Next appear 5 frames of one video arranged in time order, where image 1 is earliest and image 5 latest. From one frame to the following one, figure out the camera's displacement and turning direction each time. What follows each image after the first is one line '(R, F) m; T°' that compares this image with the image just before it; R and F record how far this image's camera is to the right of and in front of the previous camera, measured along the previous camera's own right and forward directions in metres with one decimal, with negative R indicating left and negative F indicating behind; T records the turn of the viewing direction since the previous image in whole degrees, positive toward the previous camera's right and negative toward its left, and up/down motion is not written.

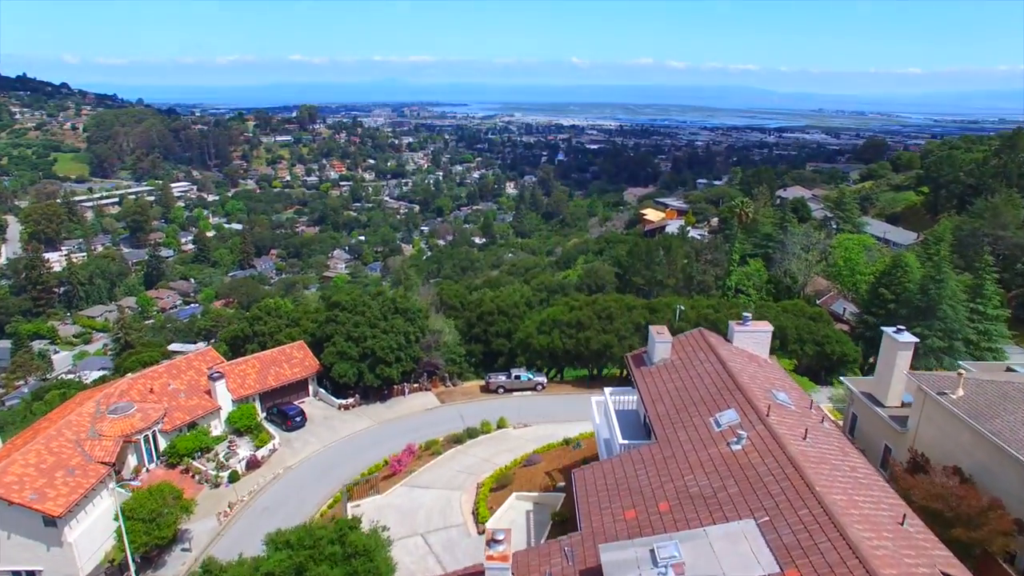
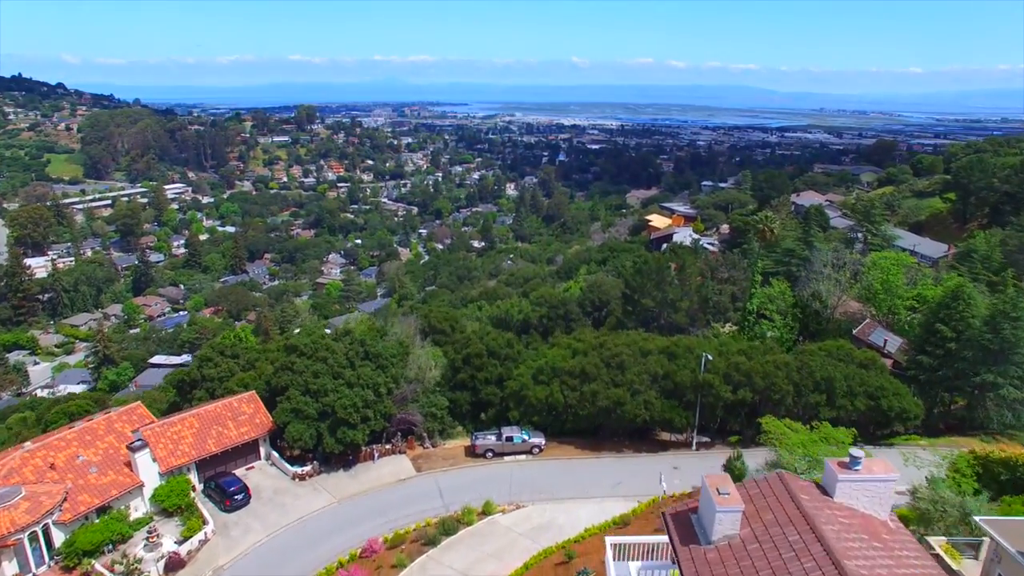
(+0.1, +1.7) m; 0°
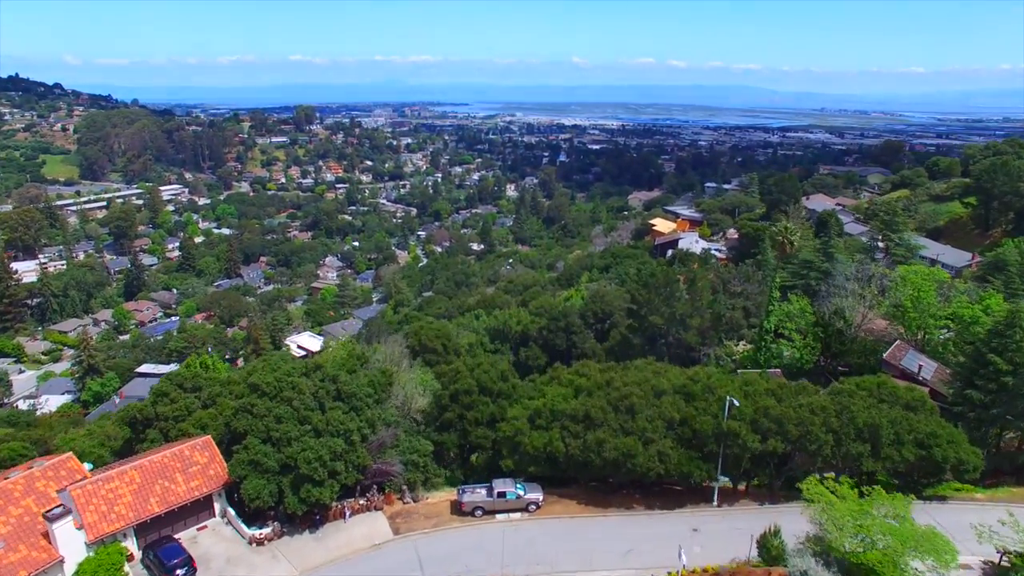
(+0.1, +1.1) m; 0°
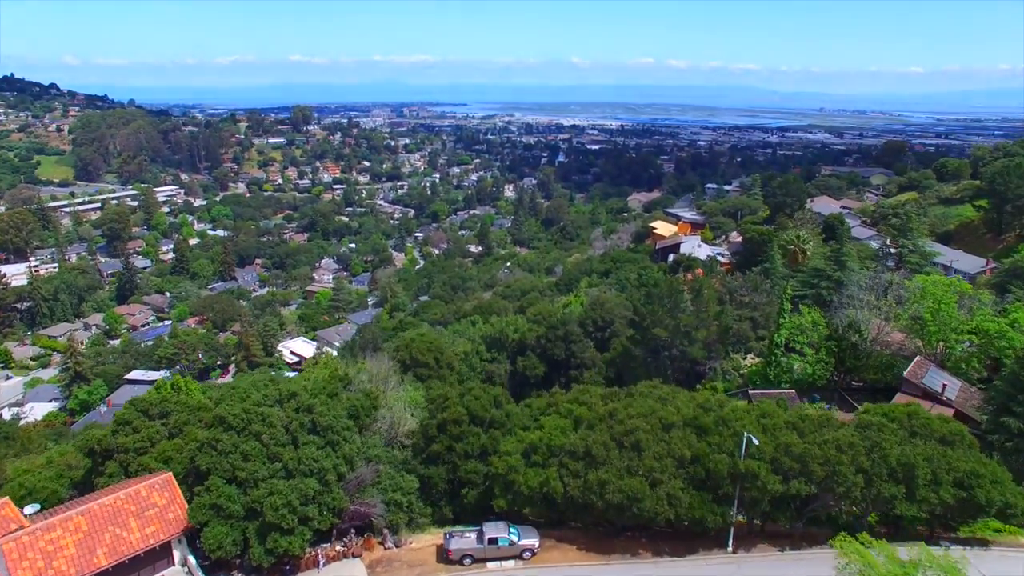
(+0.1, +0.7) m; 0°
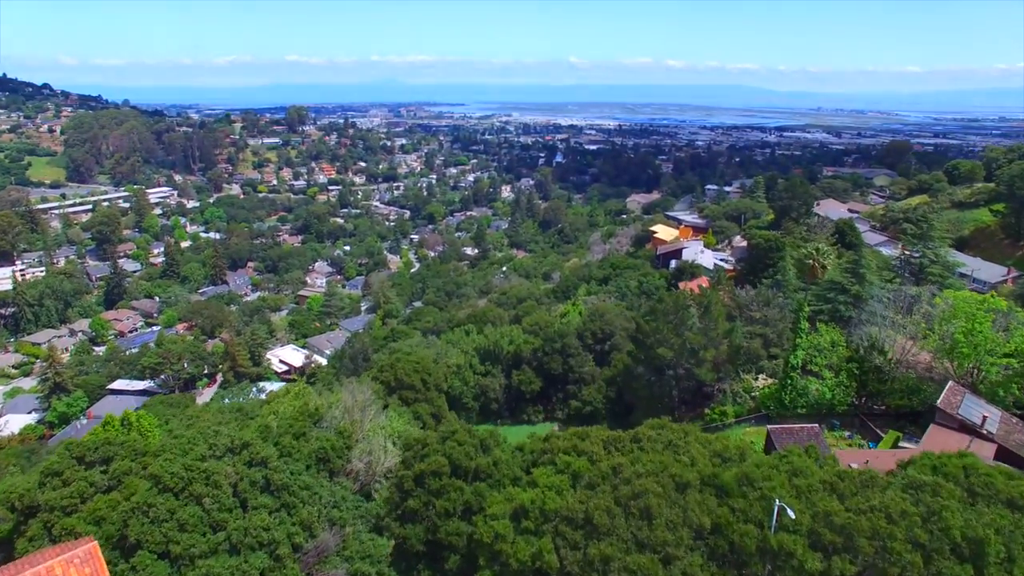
(+0.1, +1.0) m; 0°
